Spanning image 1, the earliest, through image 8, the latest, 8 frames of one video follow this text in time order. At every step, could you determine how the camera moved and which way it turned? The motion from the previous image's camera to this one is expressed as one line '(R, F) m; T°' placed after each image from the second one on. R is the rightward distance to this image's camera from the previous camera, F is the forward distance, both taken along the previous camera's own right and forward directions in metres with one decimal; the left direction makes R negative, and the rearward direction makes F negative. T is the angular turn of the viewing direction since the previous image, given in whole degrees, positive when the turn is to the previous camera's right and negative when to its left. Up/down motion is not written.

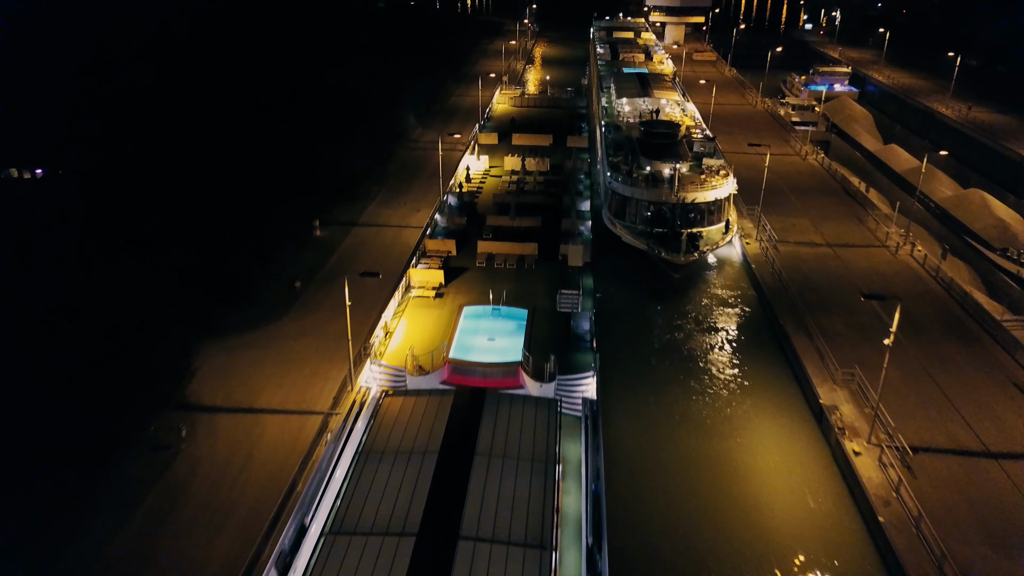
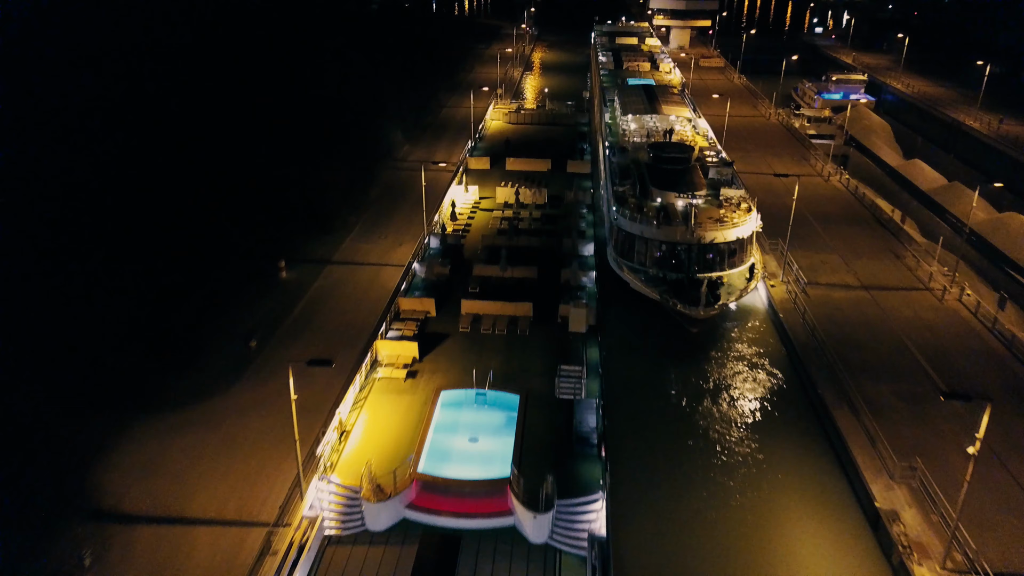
(+0.4, +4.4) m; 0°
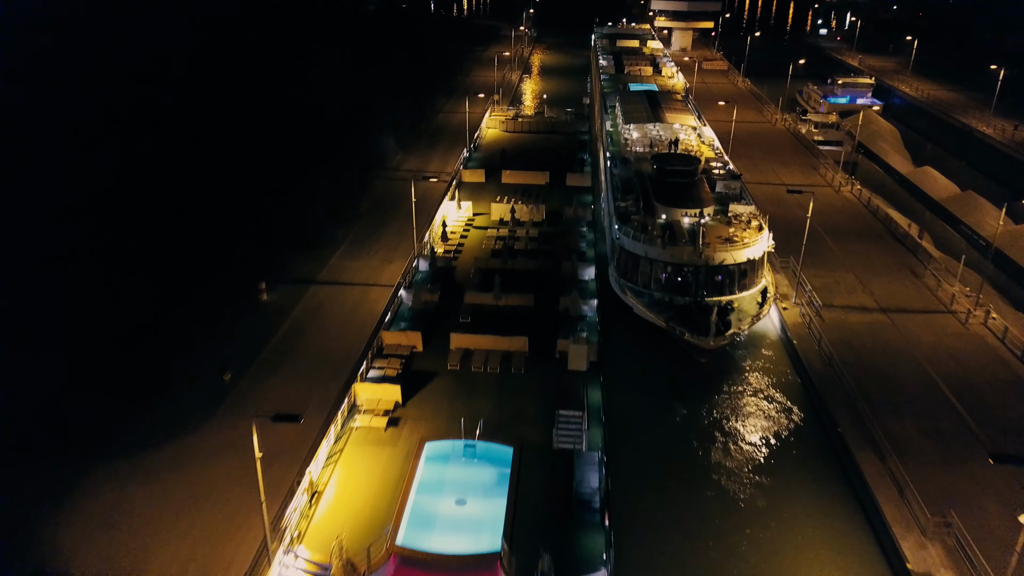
(+0.2, +2.0) m; 0°
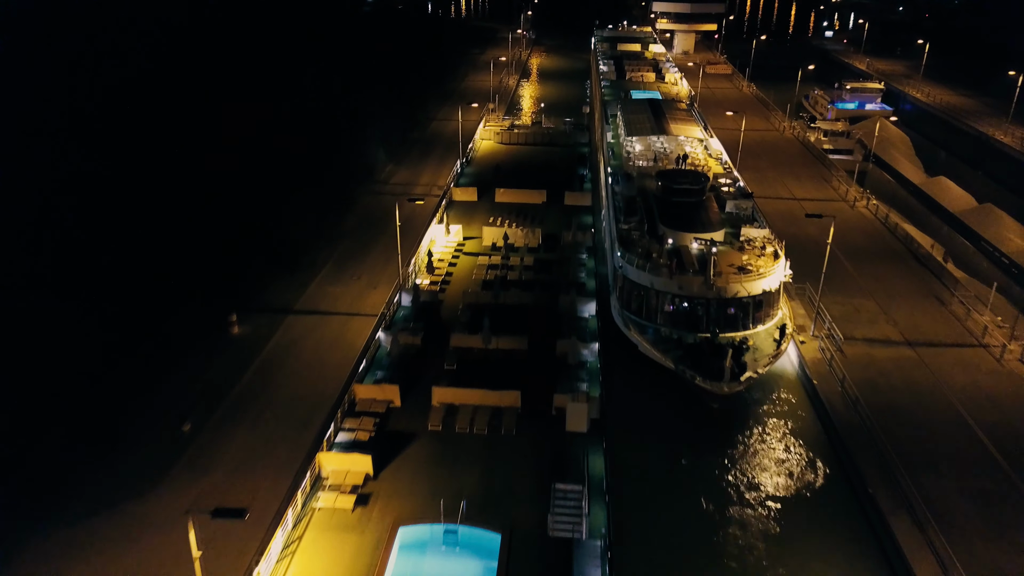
(+0.3, +2.5) m; 0°
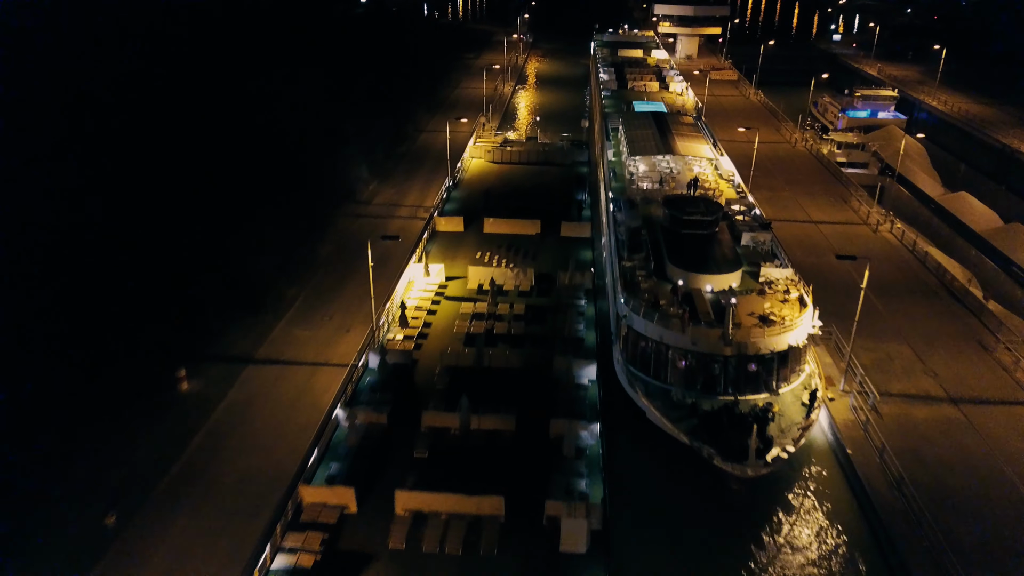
(+0.4, +3.5) m; 0°
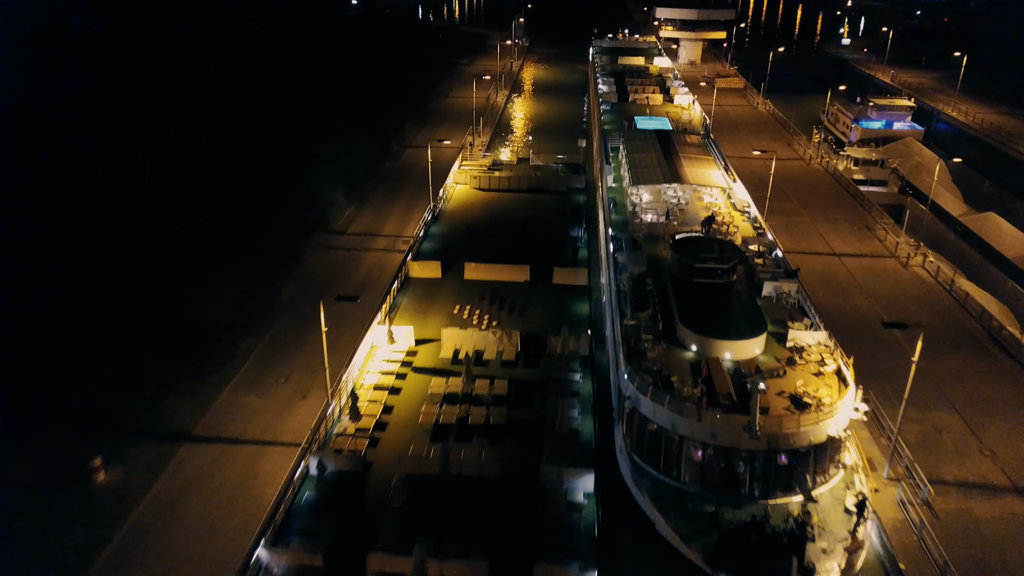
(+0.6, +4.0) m; 0°
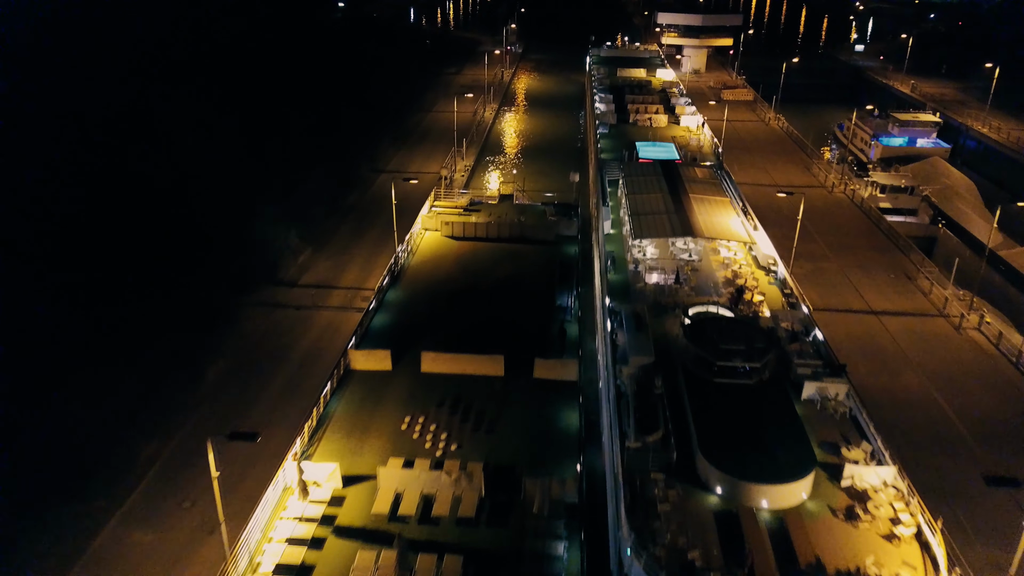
(+0.9, +5.6) m; 0°
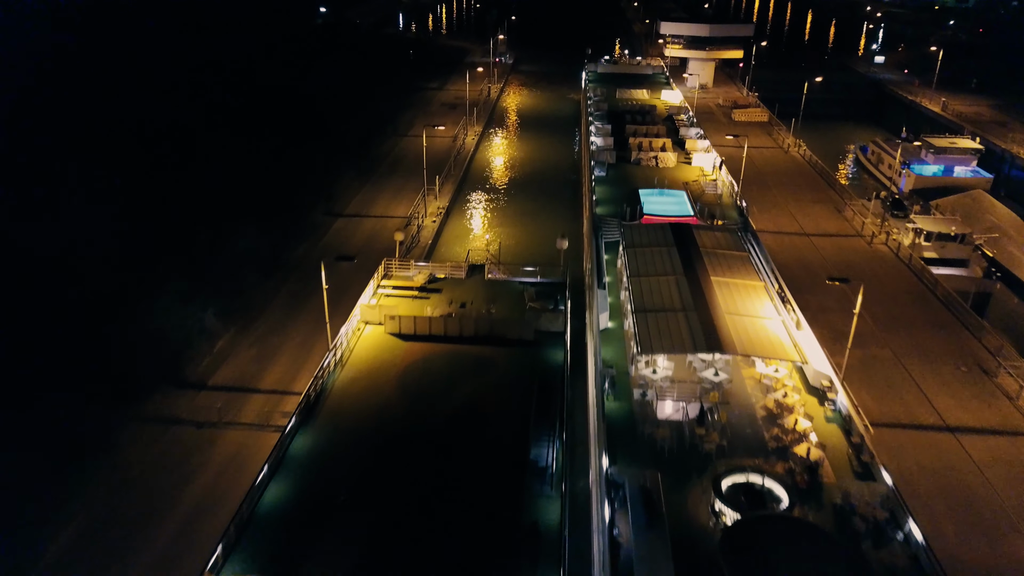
(+1.1, +7.1) m; 0°
